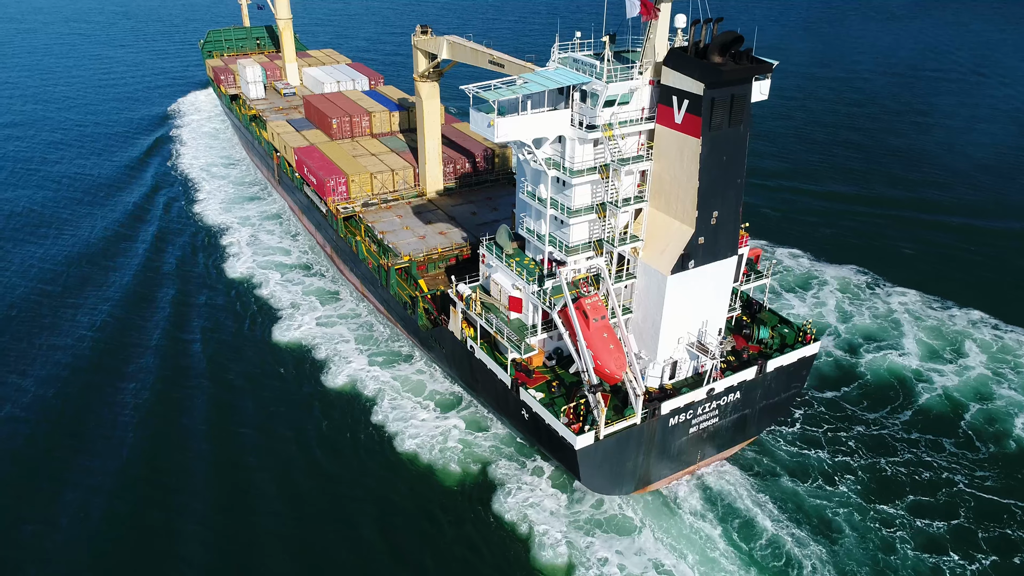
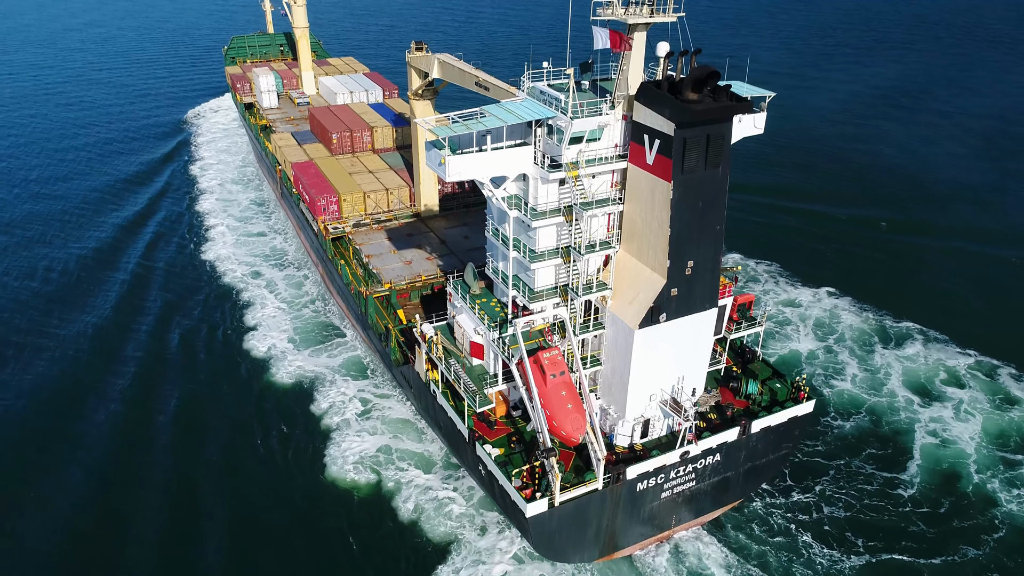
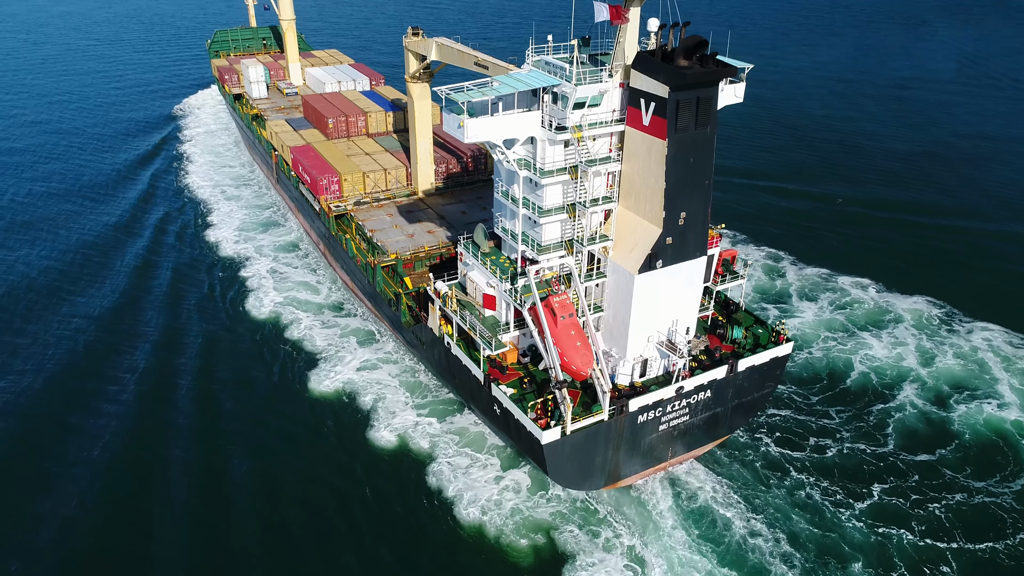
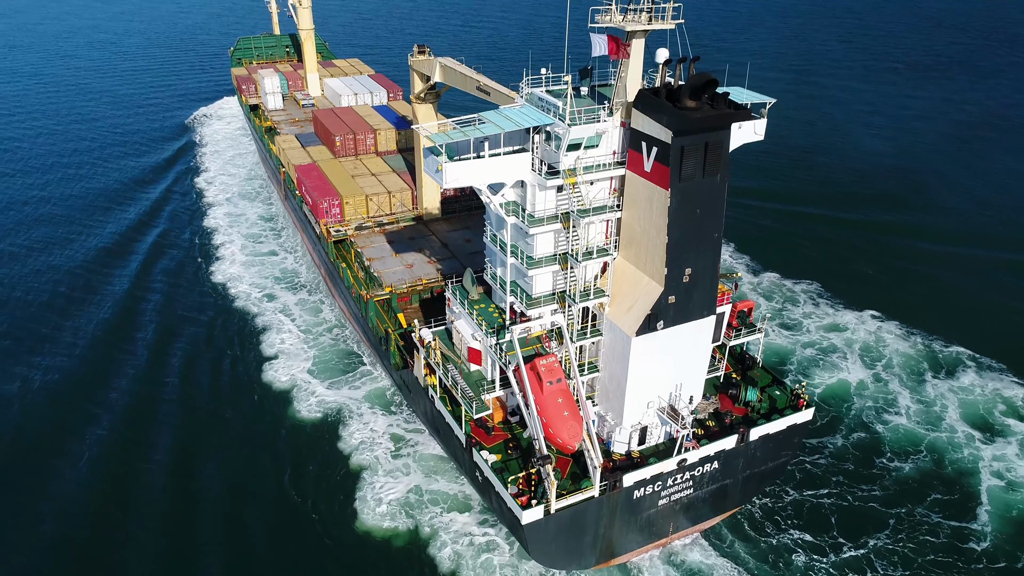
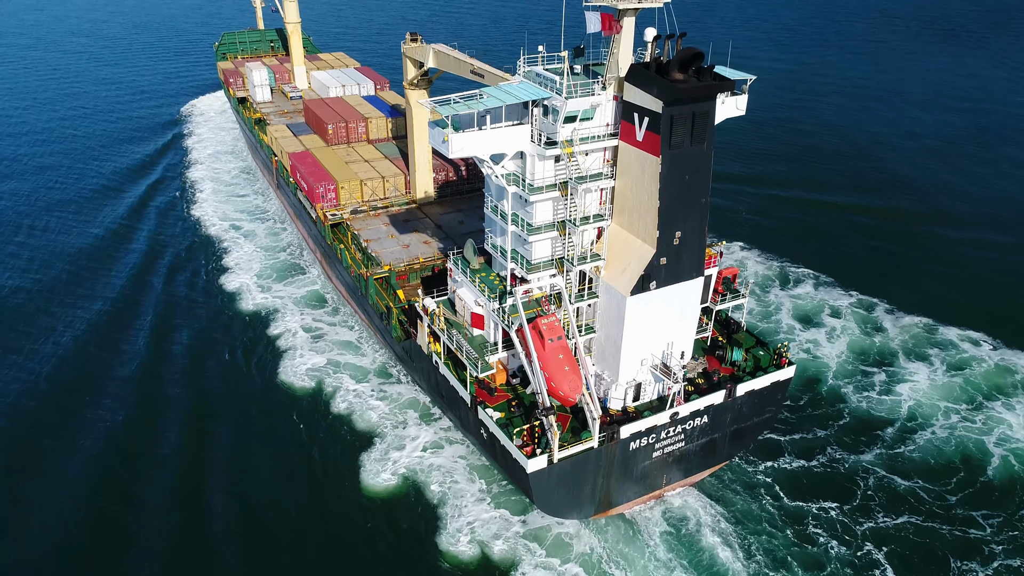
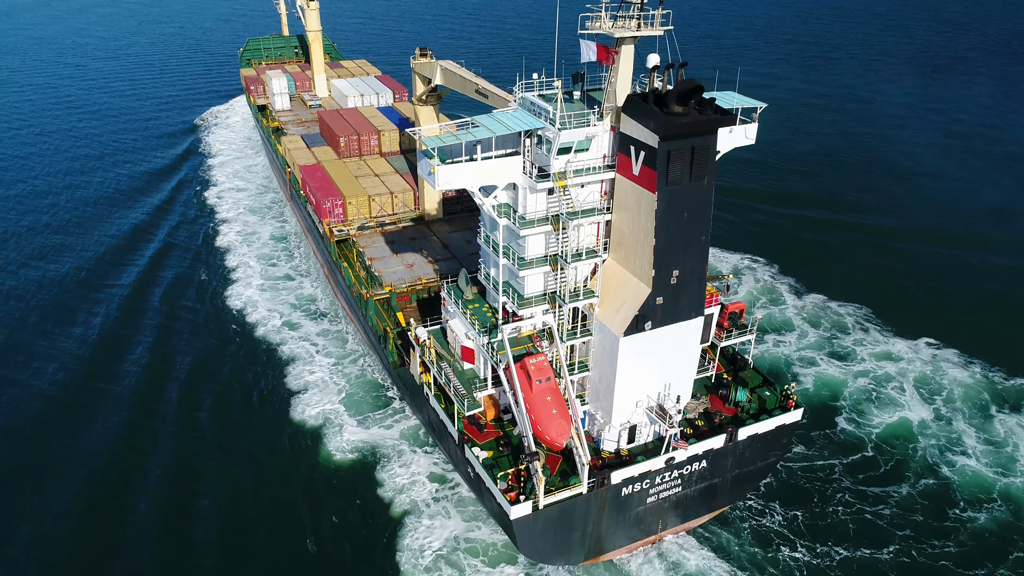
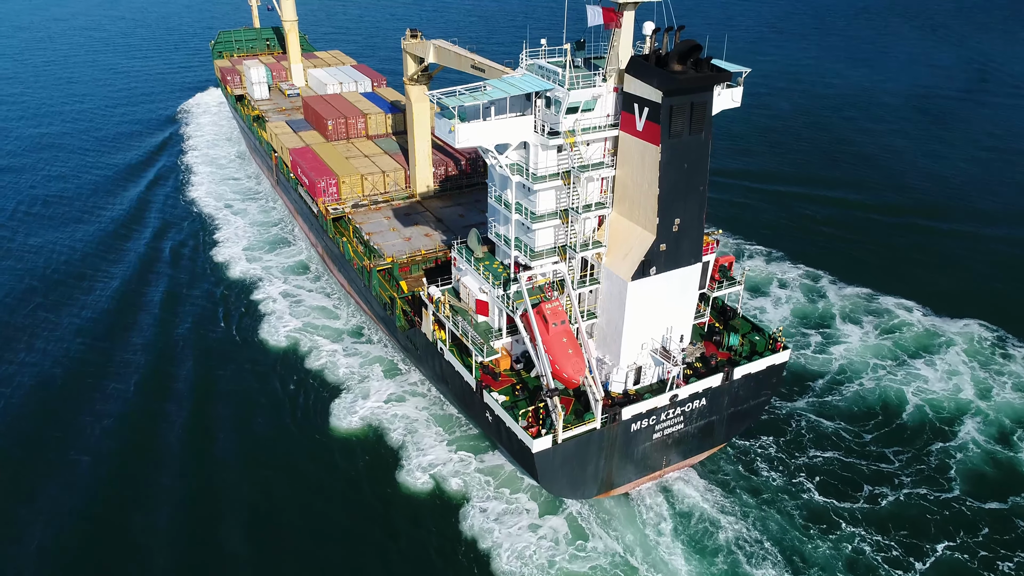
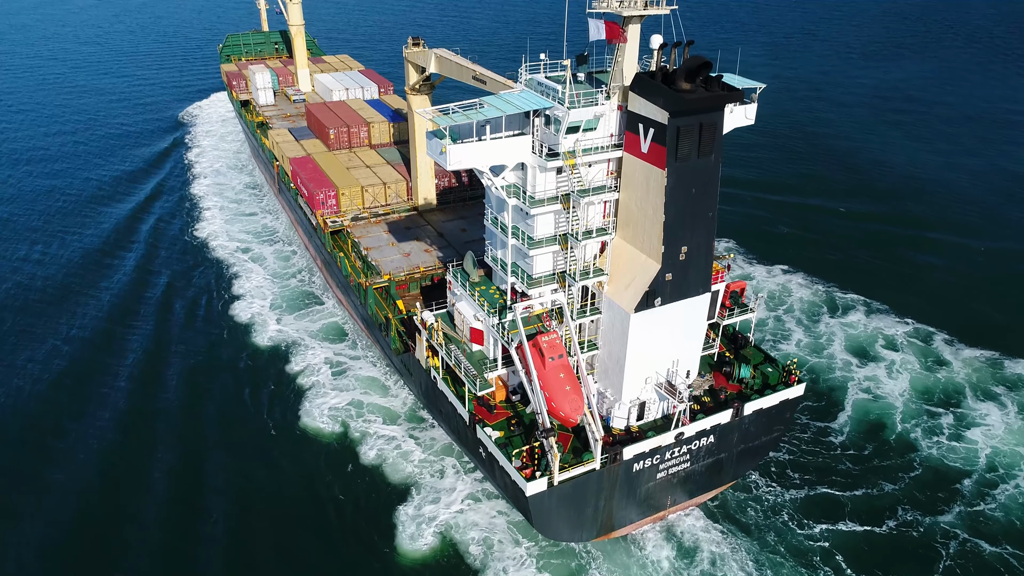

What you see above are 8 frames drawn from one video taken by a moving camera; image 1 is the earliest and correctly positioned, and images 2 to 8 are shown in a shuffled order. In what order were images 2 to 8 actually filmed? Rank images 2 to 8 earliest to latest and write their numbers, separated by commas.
3, 7, 5, 8, 2, 4, 6
